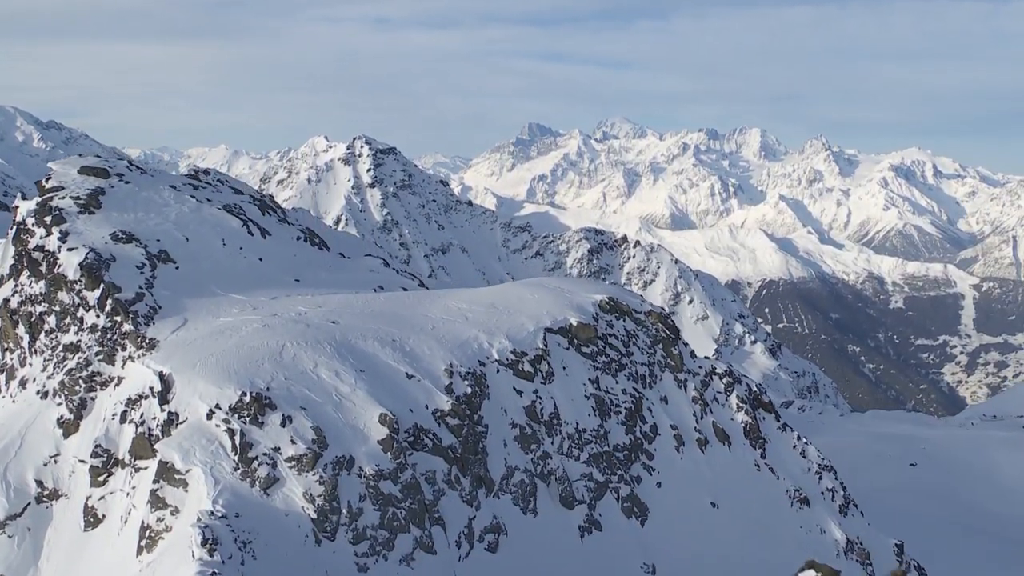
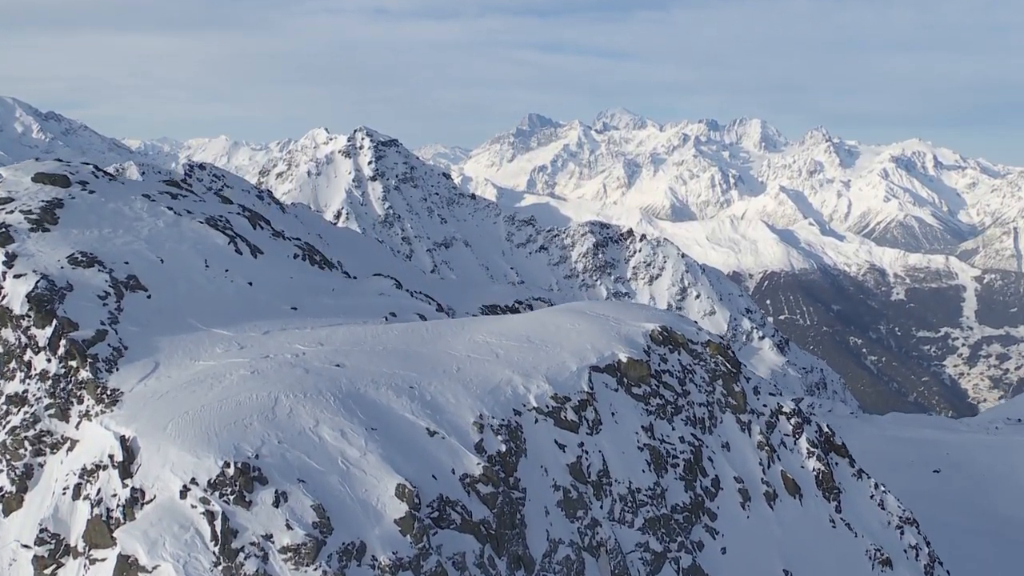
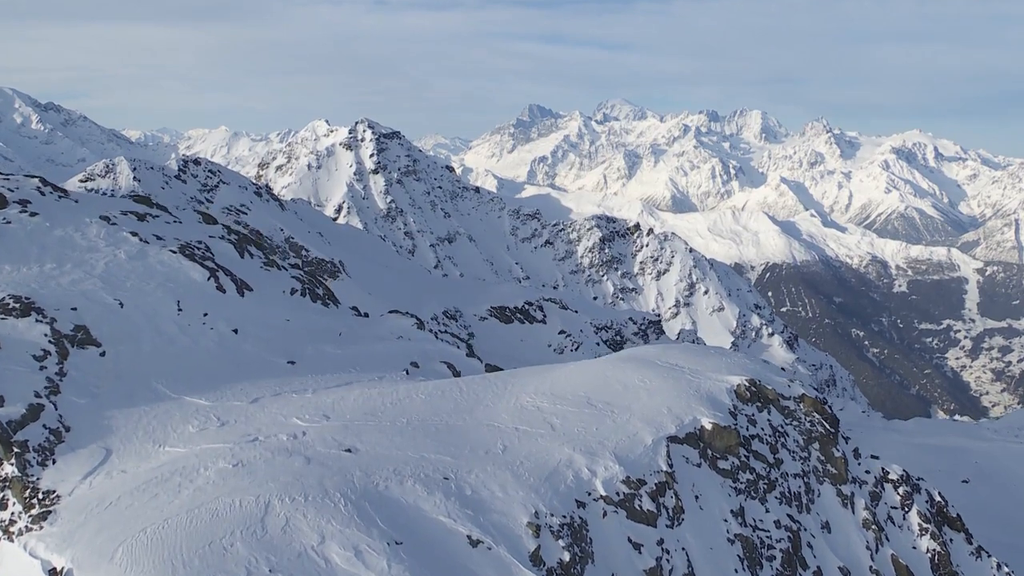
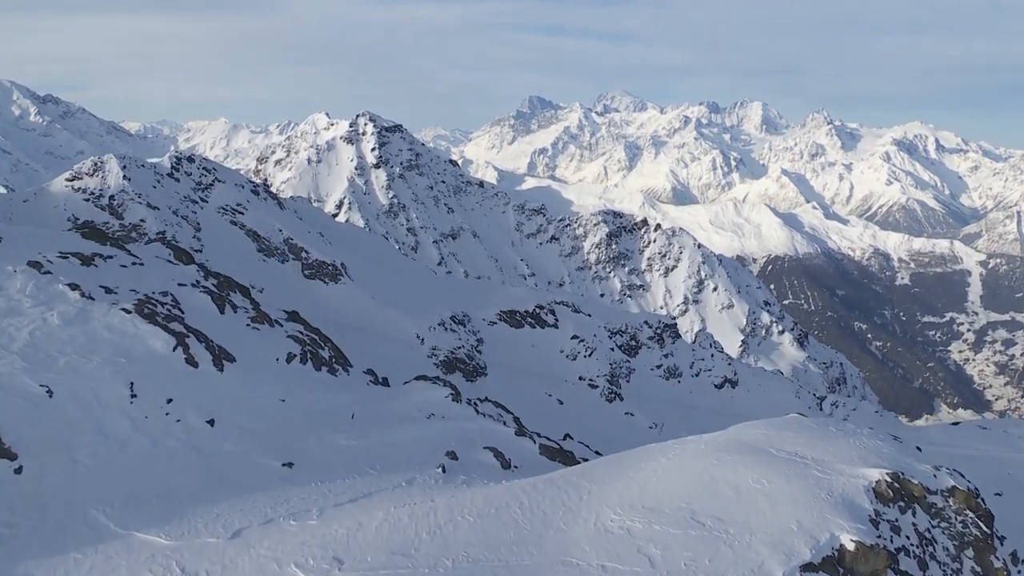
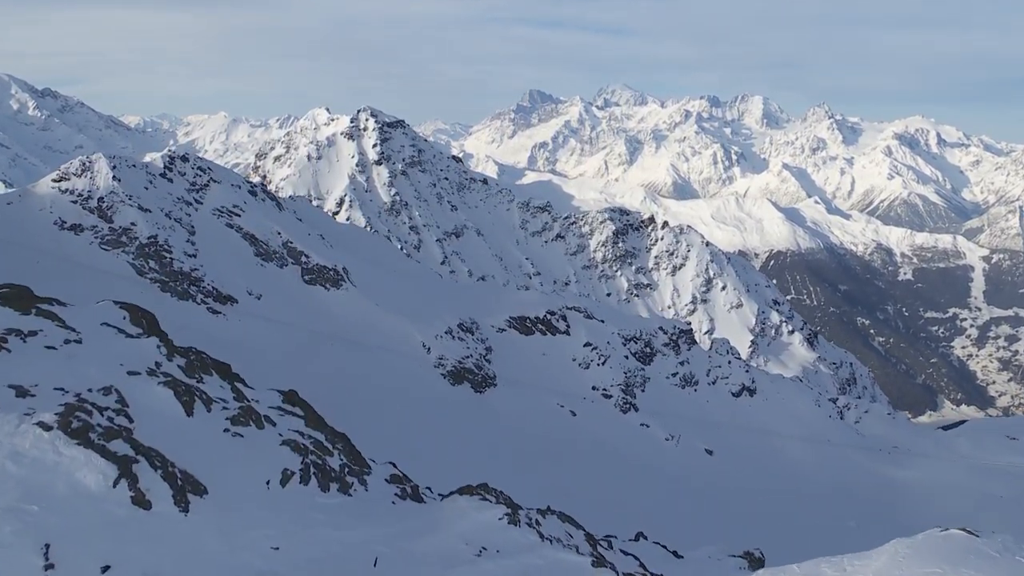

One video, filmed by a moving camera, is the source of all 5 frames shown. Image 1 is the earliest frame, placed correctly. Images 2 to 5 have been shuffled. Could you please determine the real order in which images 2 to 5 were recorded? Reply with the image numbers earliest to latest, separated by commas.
2, 3, 4, 5
